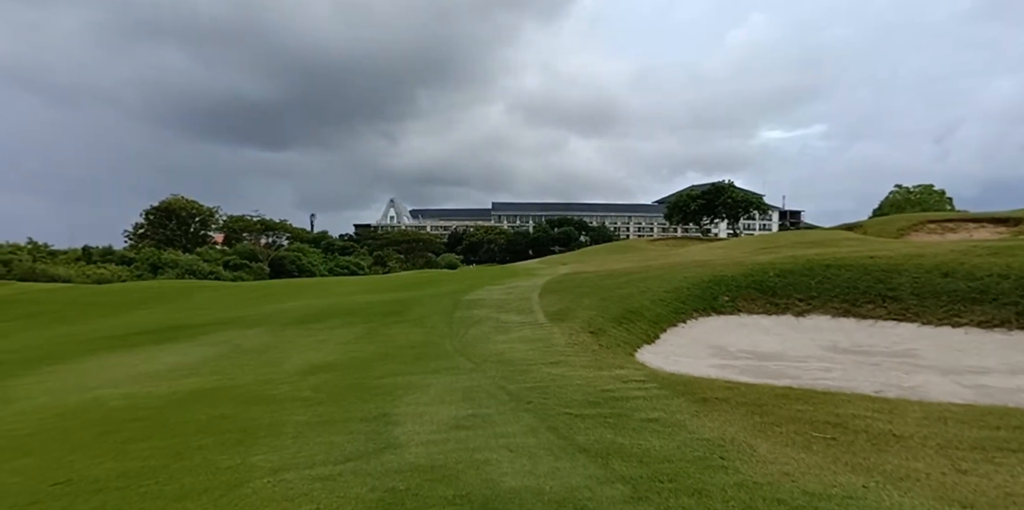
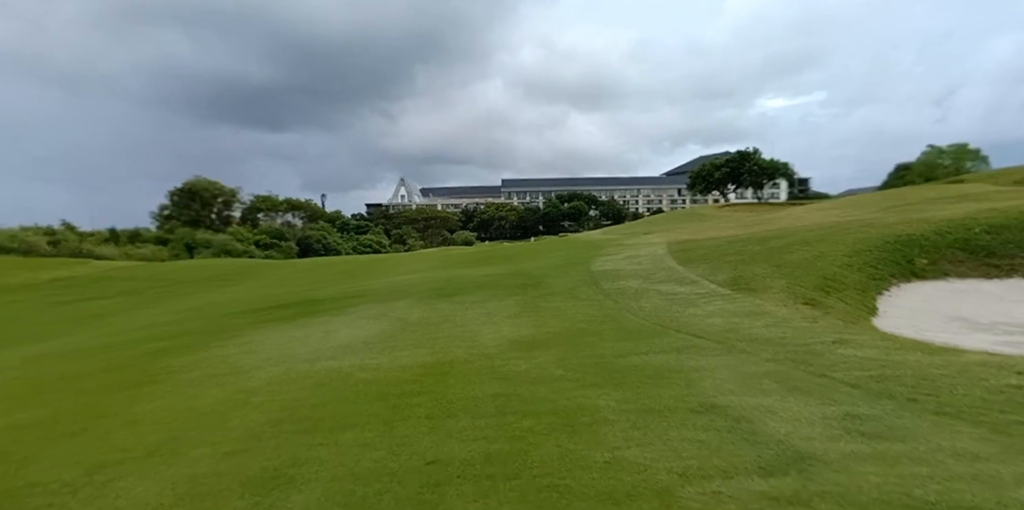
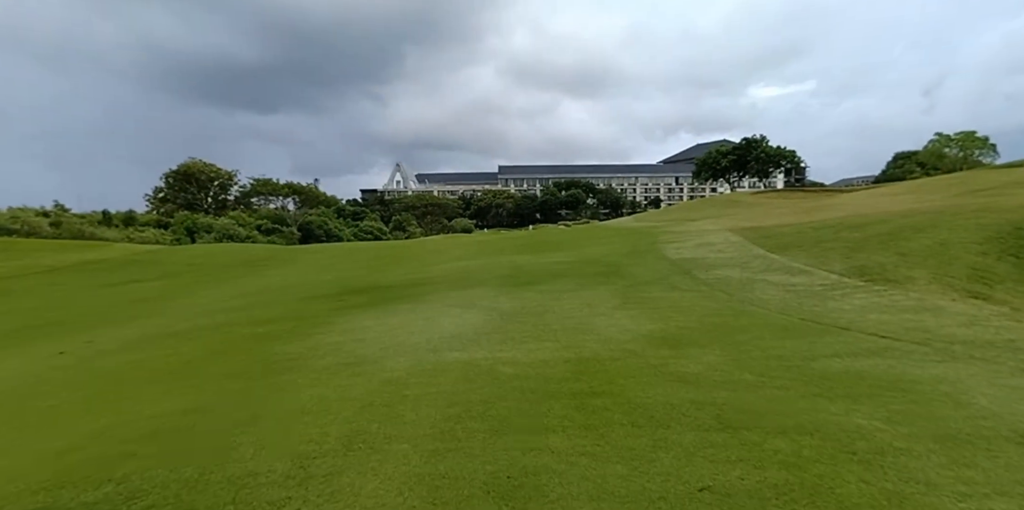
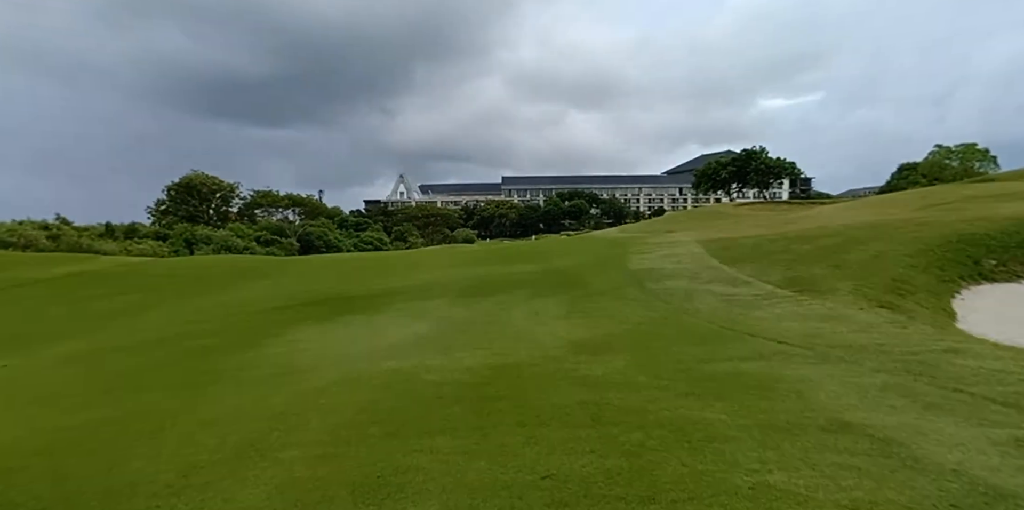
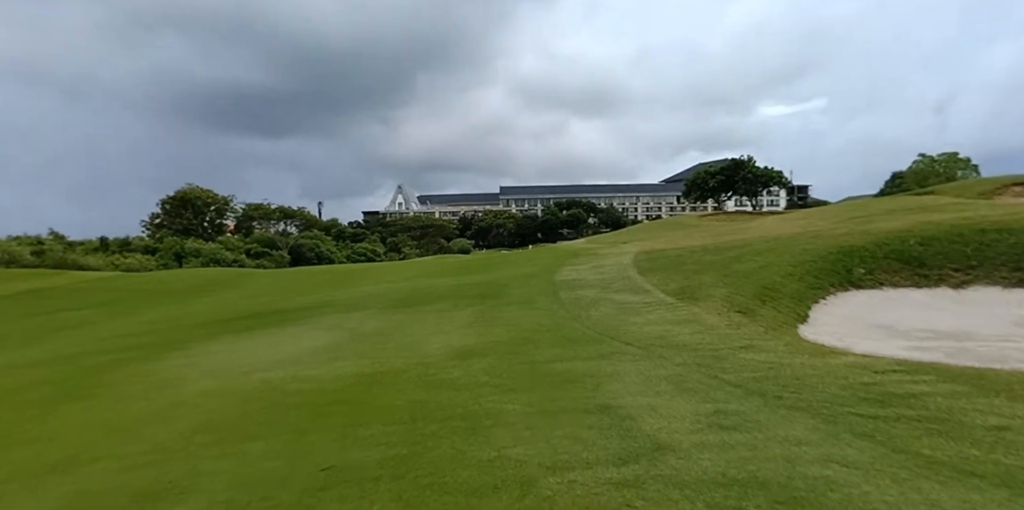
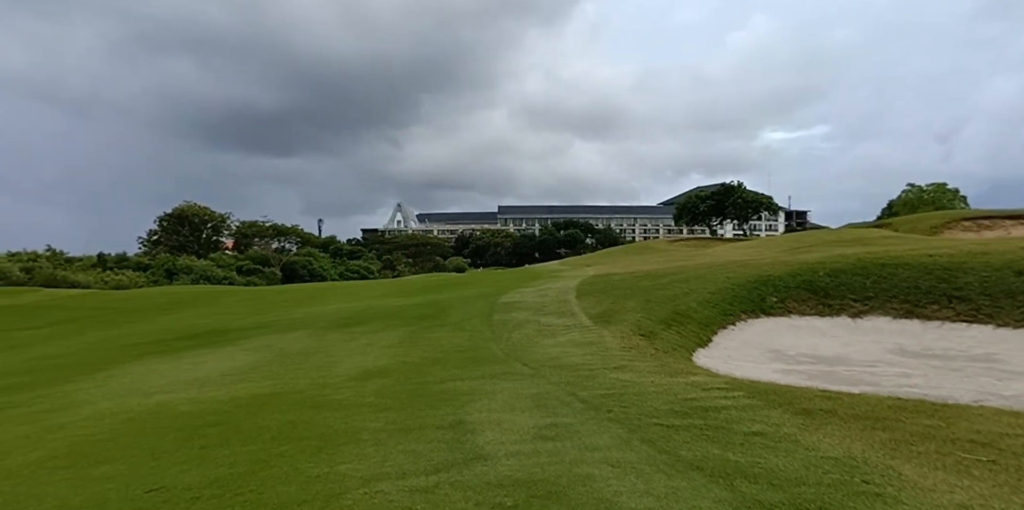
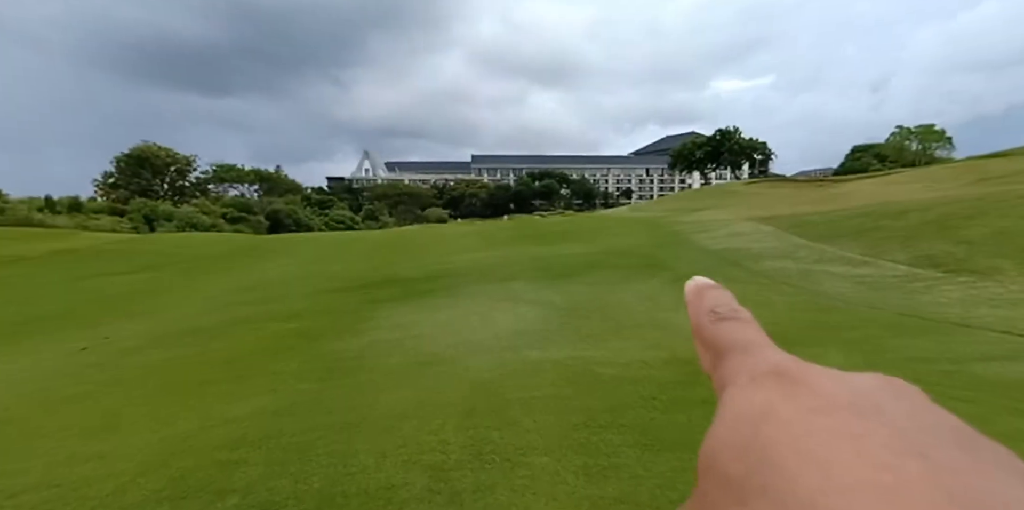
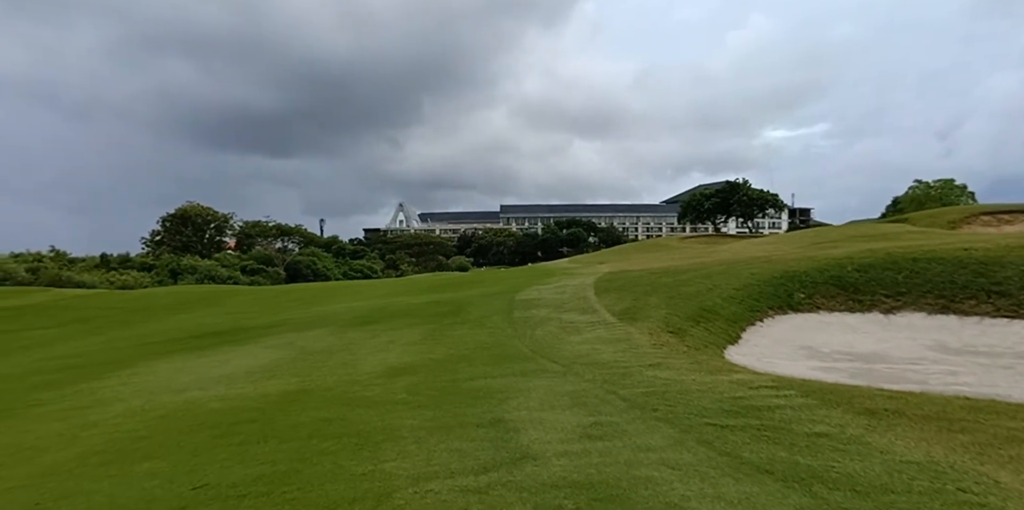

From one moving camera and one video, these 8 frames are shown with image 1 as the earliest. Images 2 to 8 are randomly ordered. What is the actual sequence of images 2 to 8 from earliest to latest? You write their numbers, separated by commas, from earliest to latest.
6, 8, 5, 2, 4, 3, 7
